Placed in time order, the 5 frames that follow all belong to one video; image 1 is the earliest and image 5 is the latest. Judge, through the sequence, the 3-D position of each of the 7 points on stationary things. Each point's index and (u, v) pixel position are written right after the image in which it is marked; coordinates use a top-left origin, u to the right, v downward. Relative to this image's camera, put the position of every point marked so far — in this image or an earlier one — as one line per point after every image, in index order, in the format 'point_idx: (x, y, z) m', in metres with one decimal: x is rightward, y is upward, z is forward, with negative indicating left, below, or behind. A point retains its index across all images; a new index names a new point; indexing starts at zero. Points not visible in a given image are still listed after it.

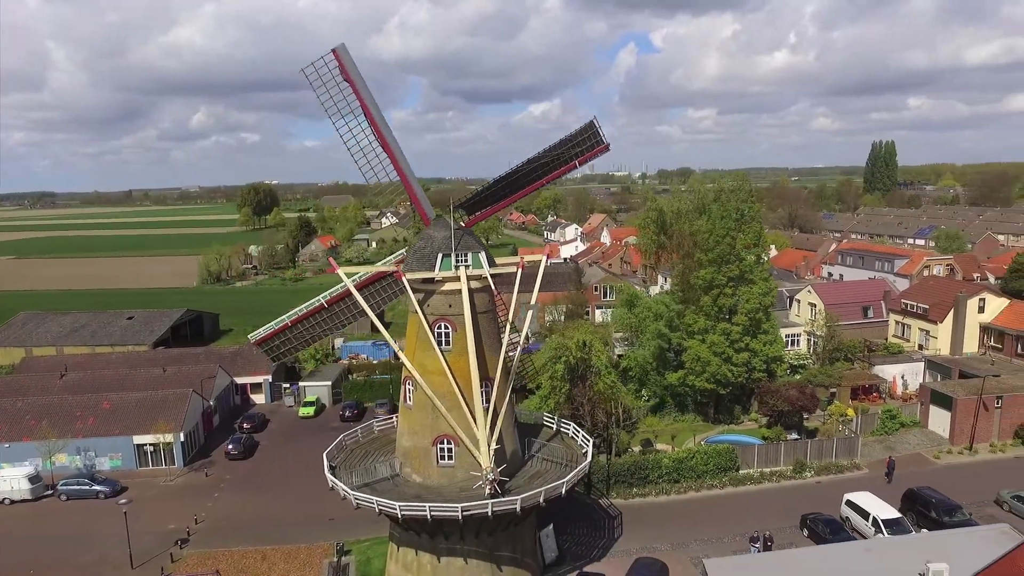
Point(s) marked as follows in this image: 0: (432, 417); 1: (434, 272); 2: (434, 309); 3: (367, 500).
0: (-2.0, -3.3, +20.0) m
1: (-1.9, +0.5, +19.6) m
2: (-2.0, -0.5, +19.9) m
3: (-3.4, -5.1, +18.8) m
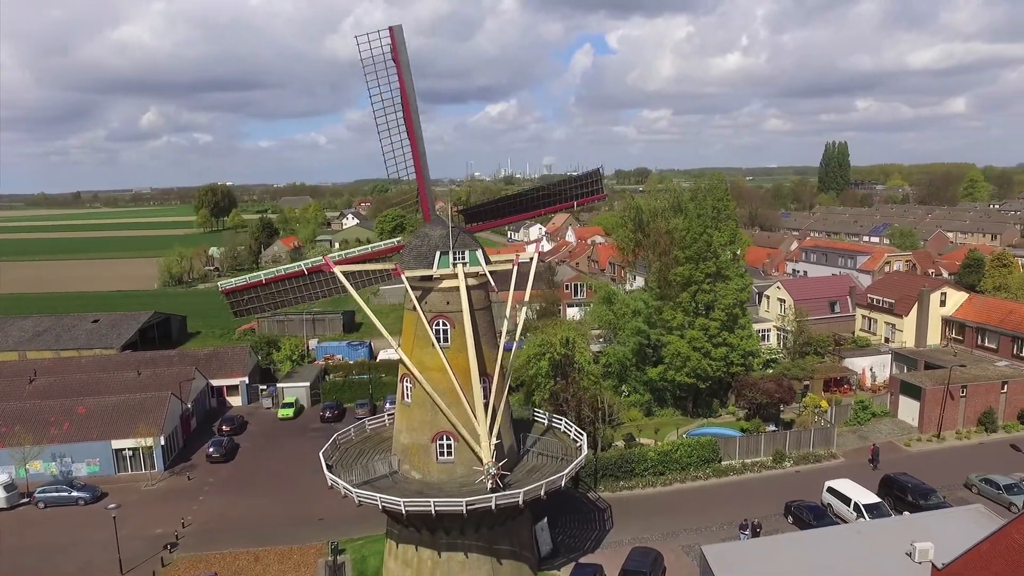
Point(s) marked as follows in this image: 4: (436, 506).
0: (-2.0, -3.2, +20.2) m
1: (-2.0, +0.5, +19.9) m
2: (-2.0, -0.4, +20.1) m
3: (-3.4, -5.0, +18.9) m
4: (-1.7, -5.1, +18.6) m
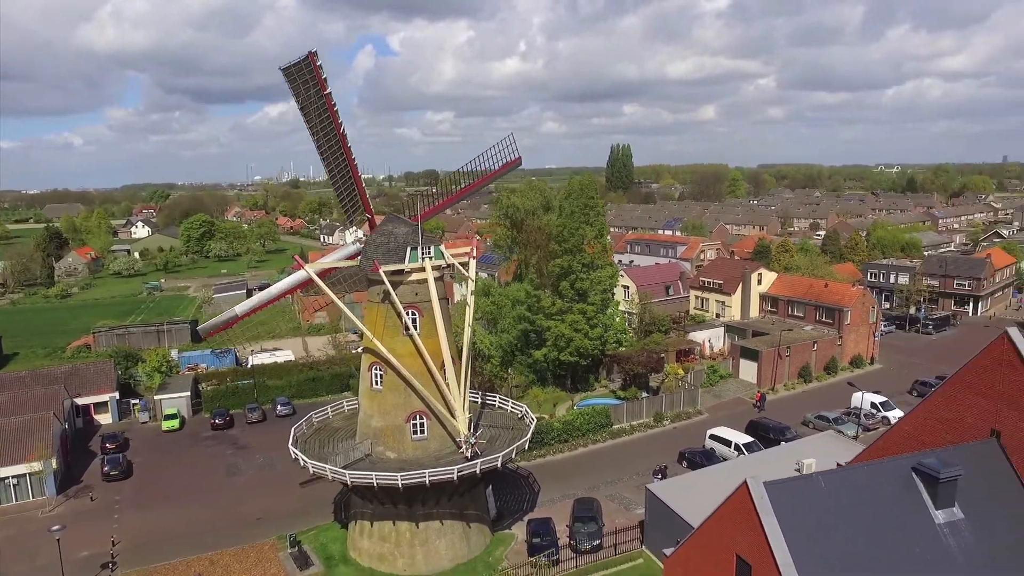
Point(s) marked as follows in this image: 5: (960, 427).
0: (-3.0, -3.1, +22.1) m
1: (-3.0, +0.7, +21.7) m
2: (-3.1, -0.3, +22.0) m
3: (-3.8, -4.9, +20.4) m
4: (-2.1, -4.9, +20.5) m
5: (+9.5, -2.8, +16.5) m
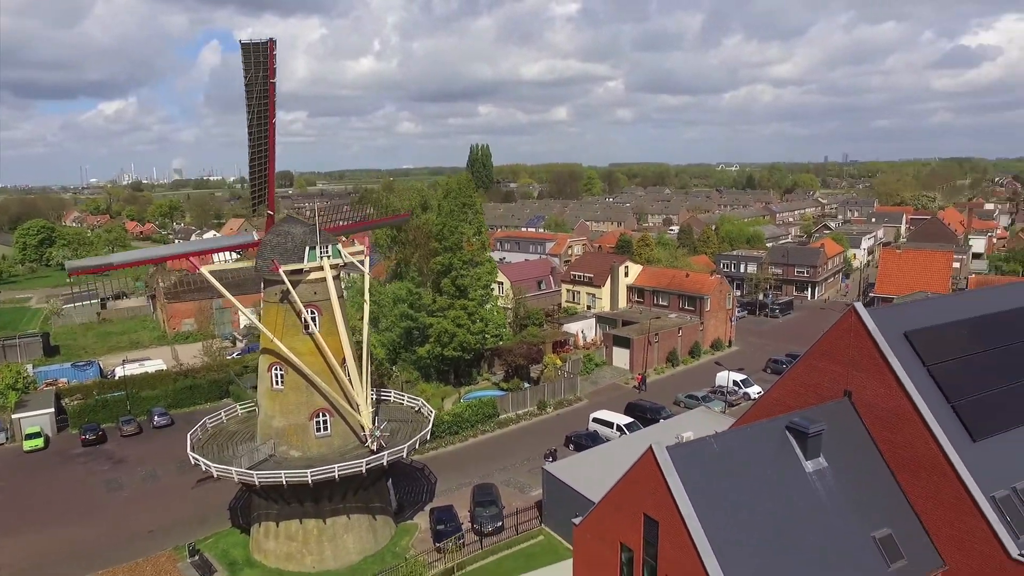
0: (-5.8, -3.0, +22.2) m
1: (-5.8, +0.7, +21.9) m
2: (-5.9, -0.3, +22.1) m
3: (-6.2, -4.9, +20.5) m
4: (-4.6, -4.9, +20.9) m
5: (+7.5, -2.4, +19.0) m
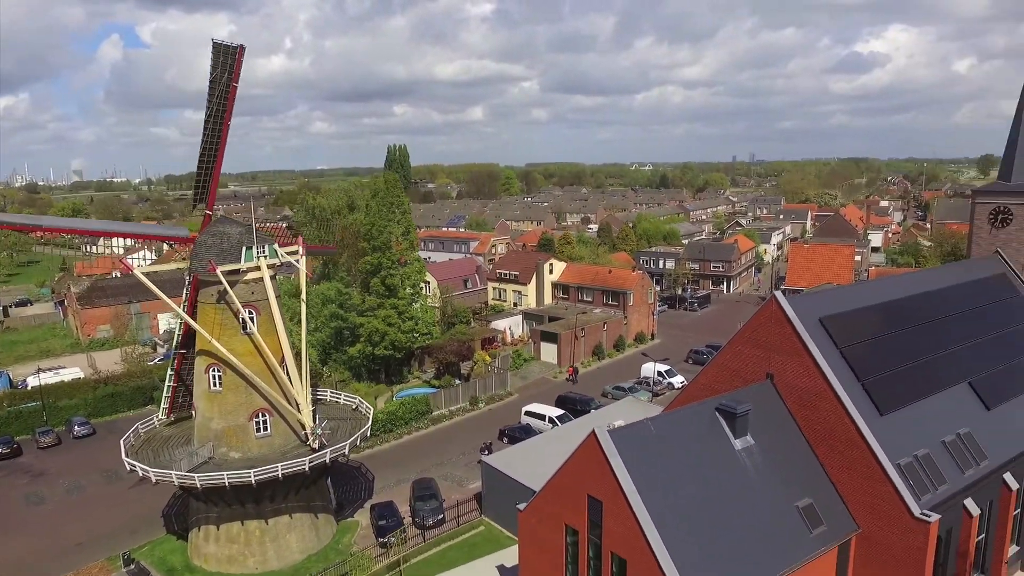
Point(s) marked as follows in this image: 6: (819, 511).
0: (-7.5, -3.1, +22.2) m
1: (-7.6, +0.7, +21.8) m
2: (-7.7, -0.3, +22.0) m
3: (-7.7, -5.0, +20.4) m
4: (-6.1, -4.9, +21.0) m
5: (+6.0, -2.2, +20.3) m
6: (+6.7, -4.9, +17.2) m
